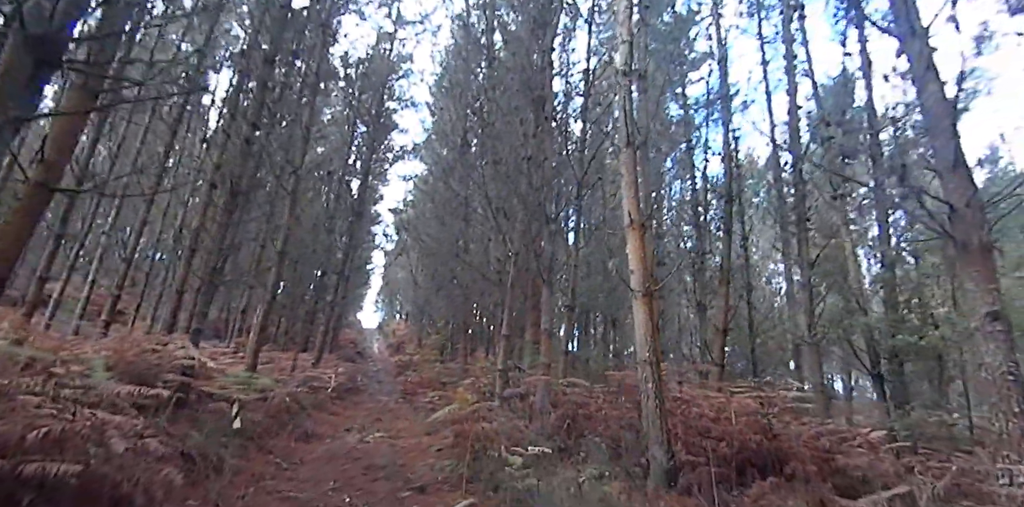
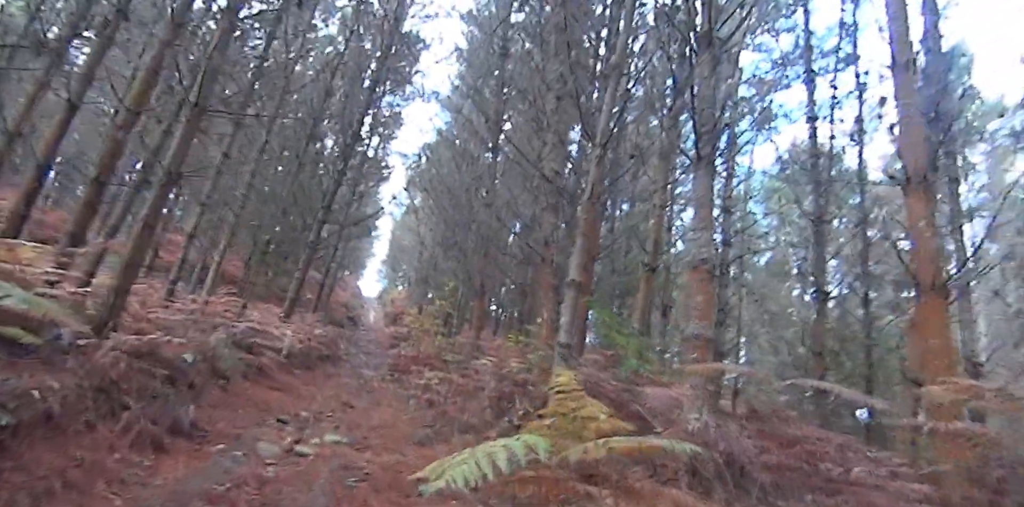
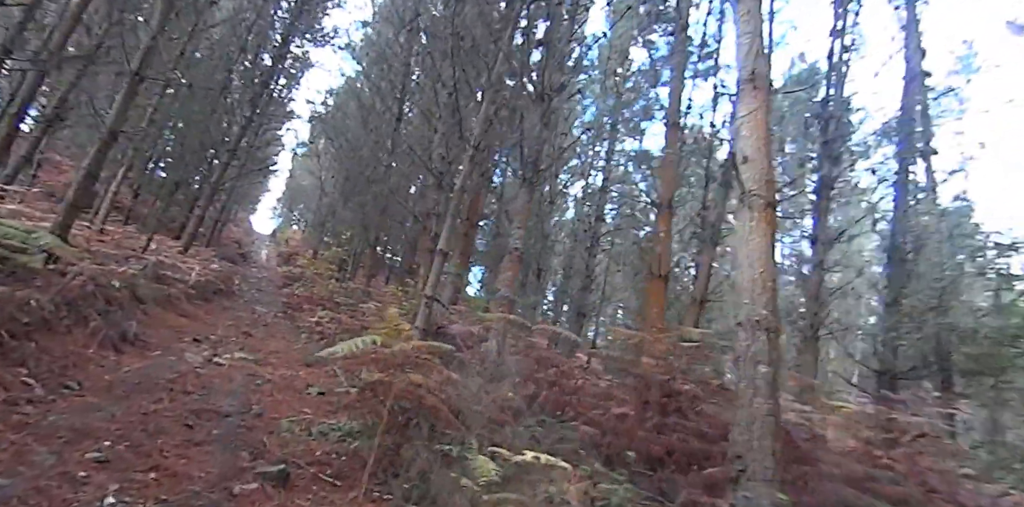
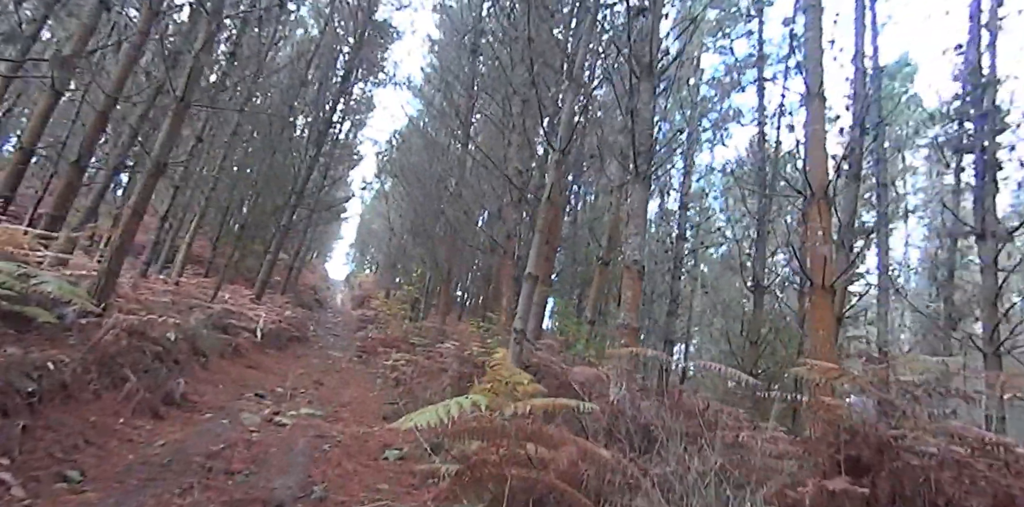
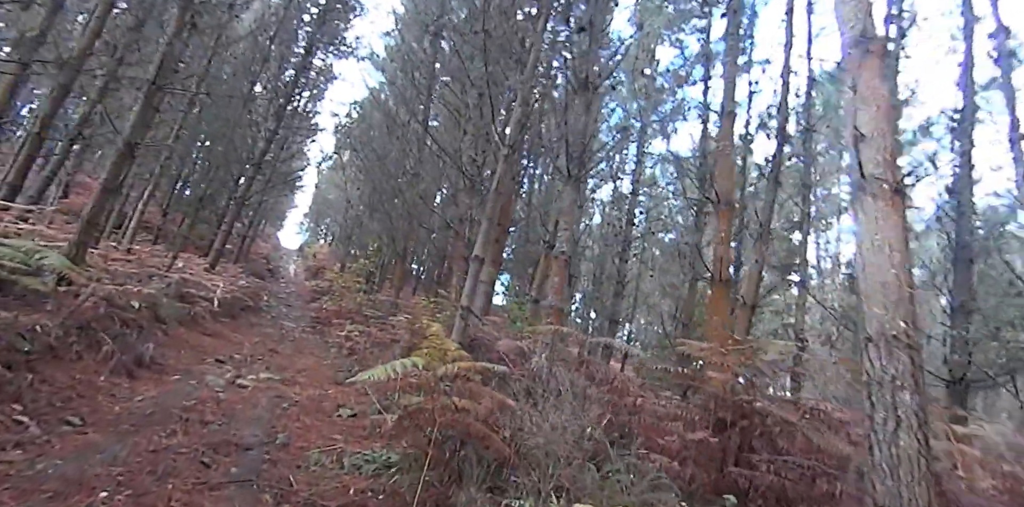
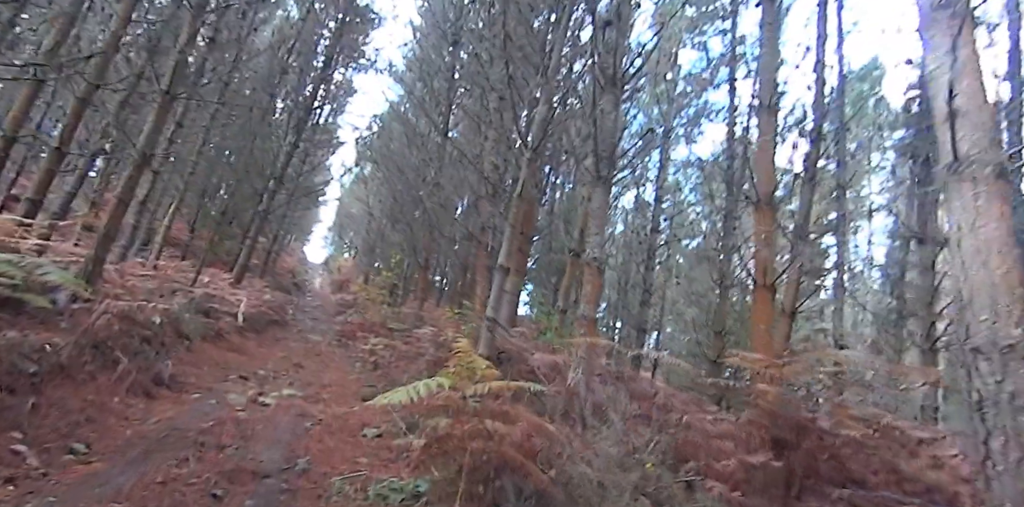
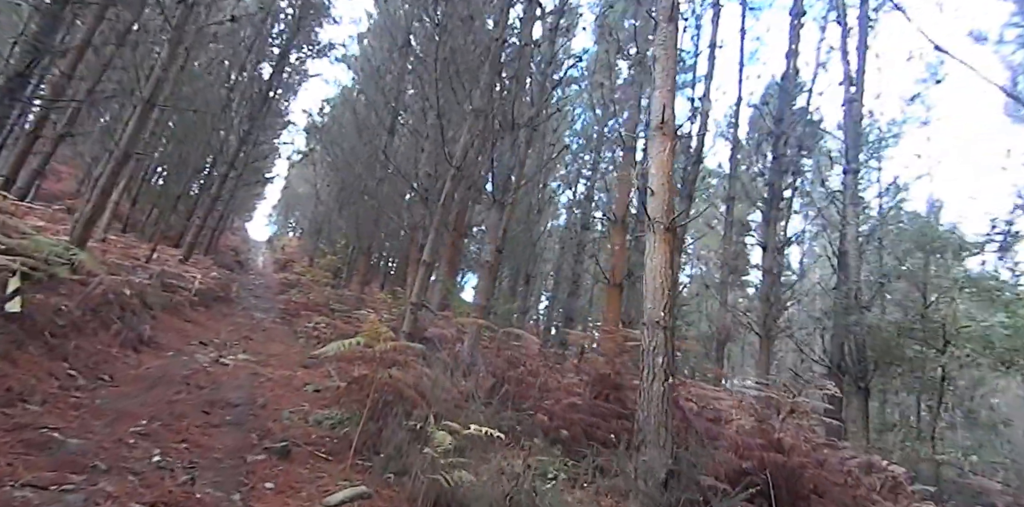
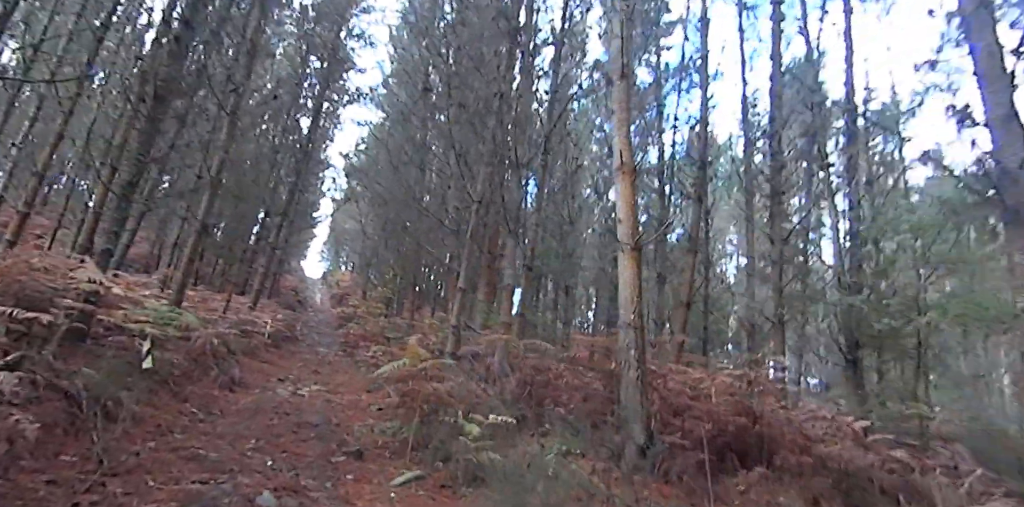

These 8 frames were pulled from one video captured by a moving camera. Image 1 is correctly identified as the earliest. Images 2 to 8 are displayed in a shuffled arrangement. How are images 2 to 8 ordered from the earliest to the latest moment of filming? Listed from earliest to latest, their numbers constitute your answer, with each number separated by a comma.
8, 7, 3, 5, 6, 4, 2
